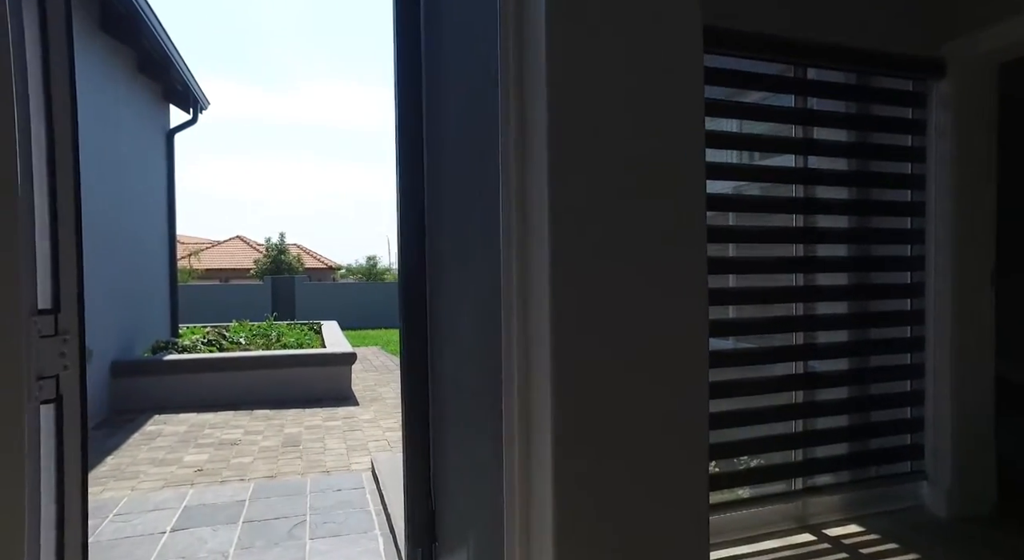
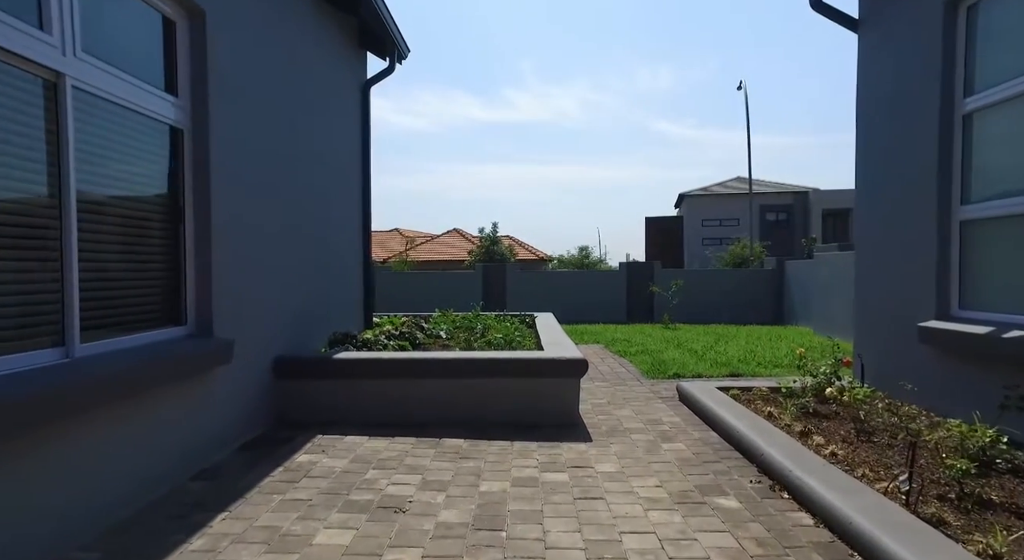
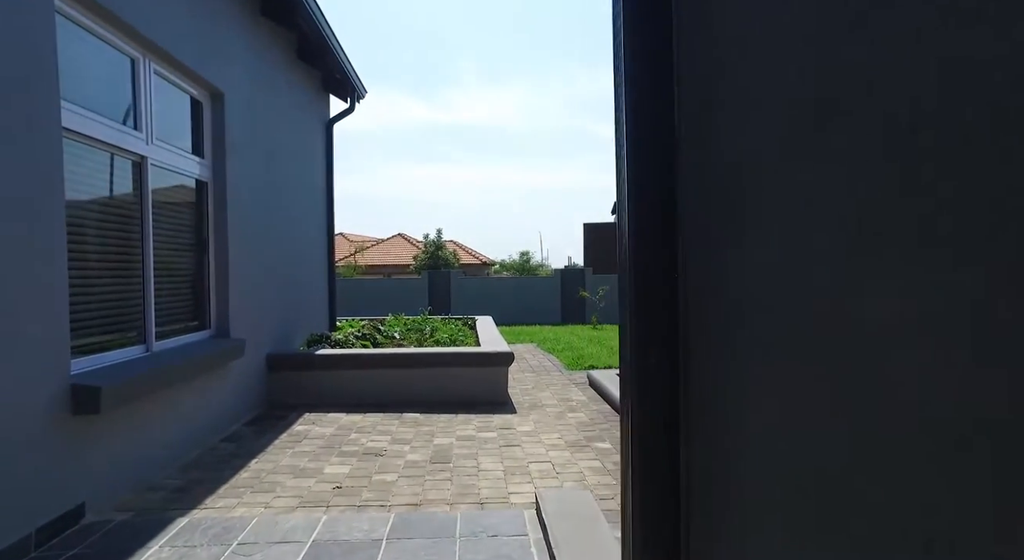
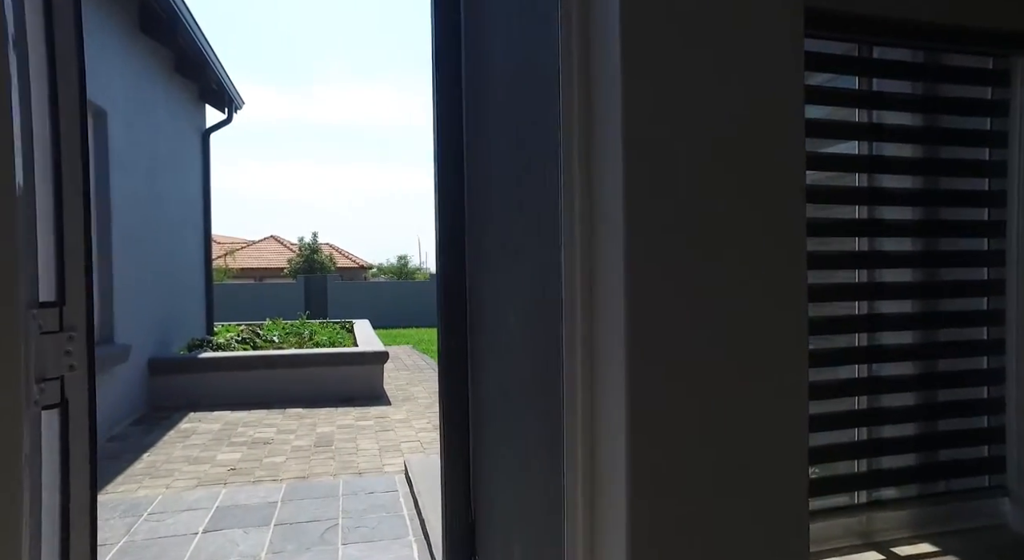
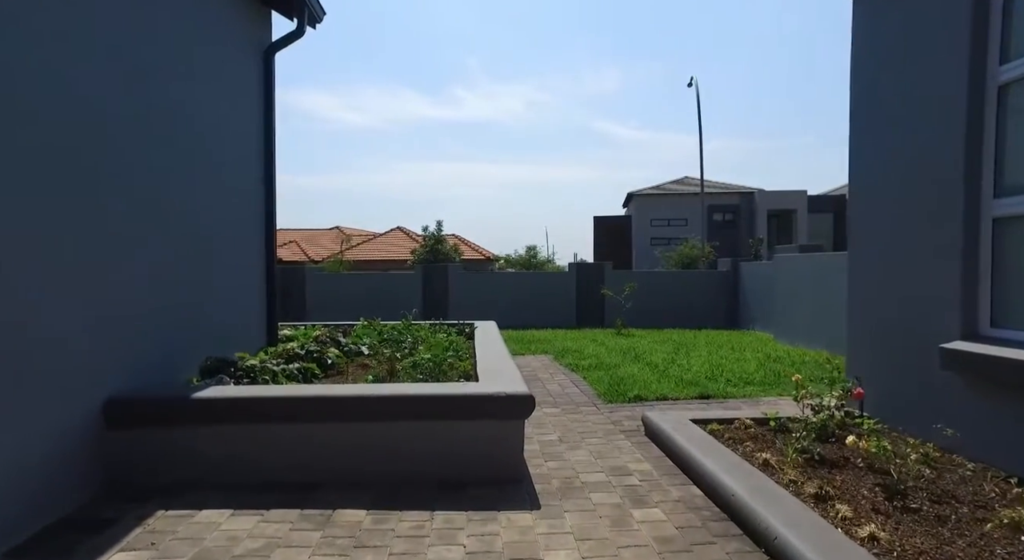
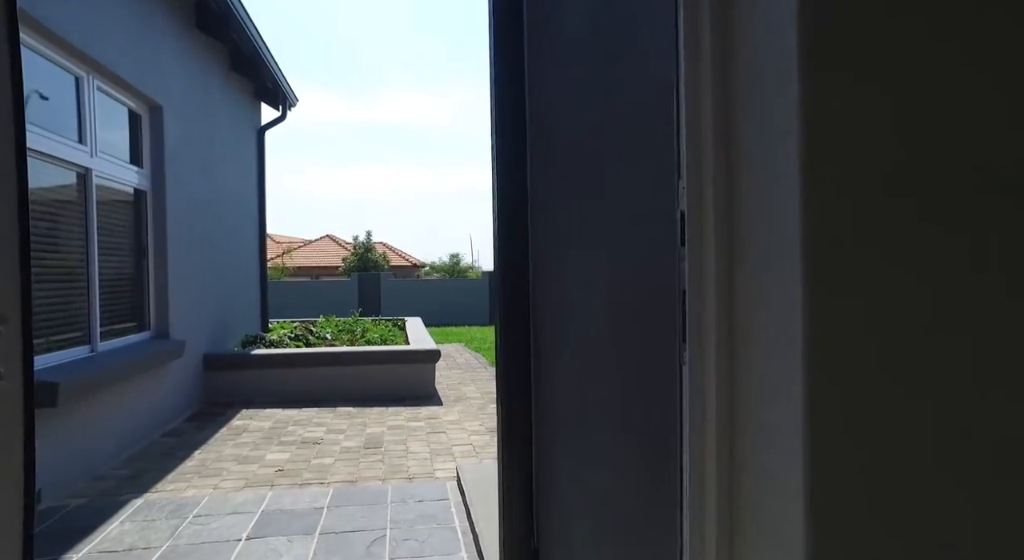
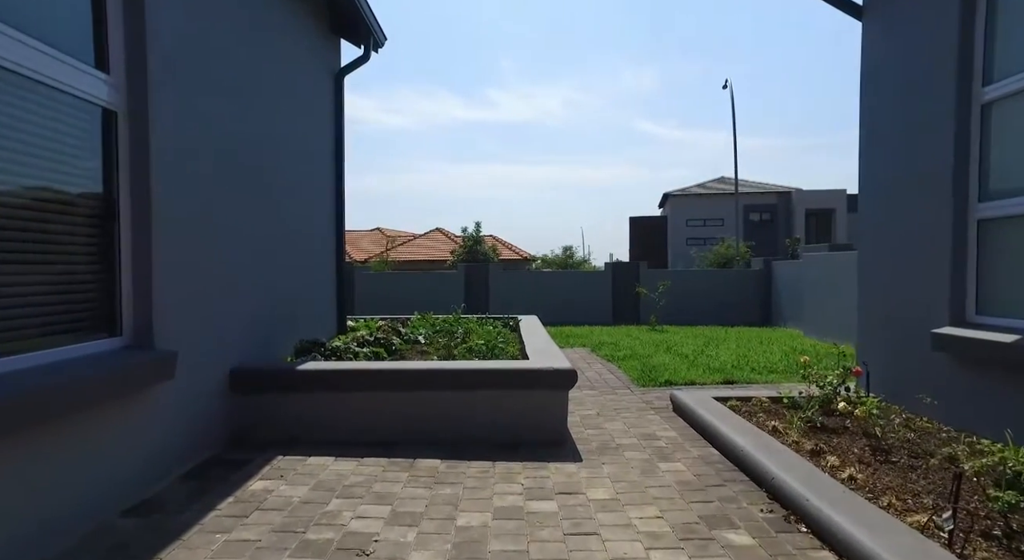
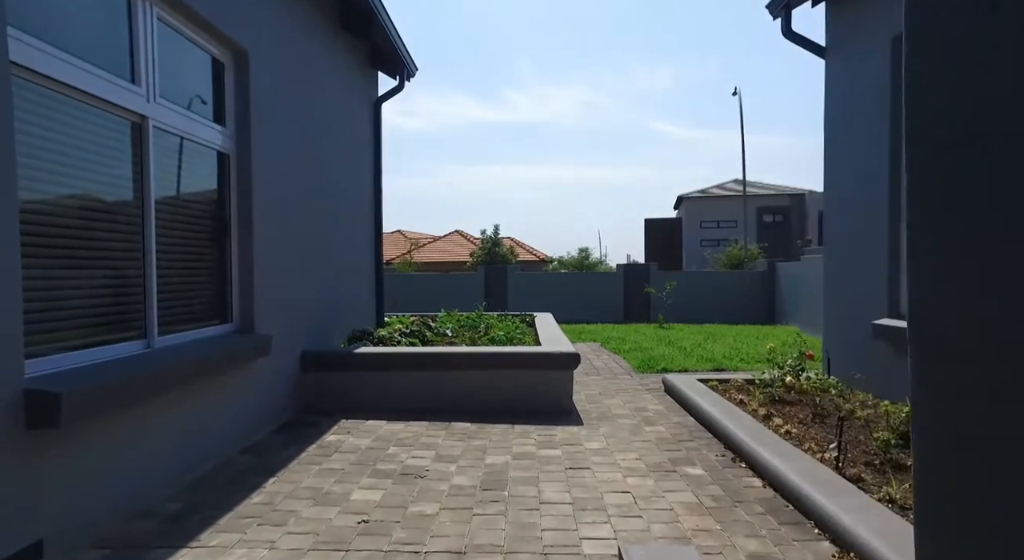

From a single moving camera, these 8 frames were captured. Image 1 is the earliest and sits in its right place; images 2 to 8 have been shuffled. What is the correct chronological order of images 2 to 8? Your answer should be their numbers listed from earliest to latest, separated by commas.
4, 6, 3, 8, 2, 7, 5
